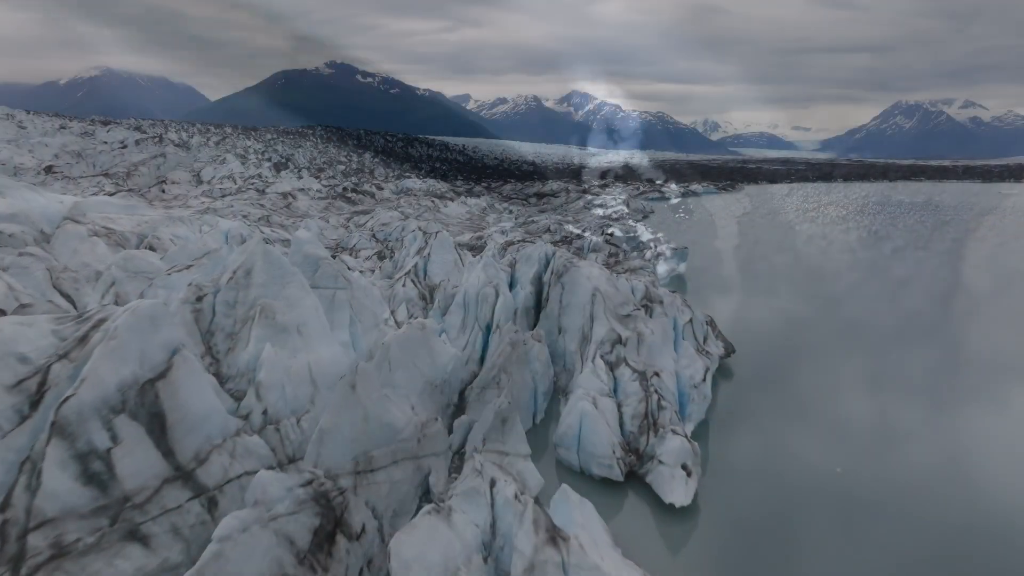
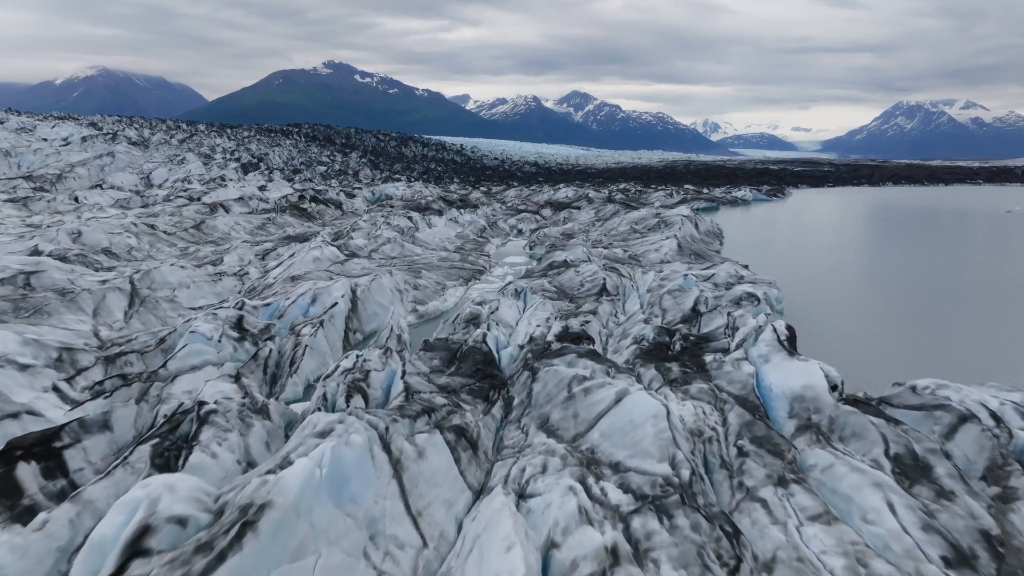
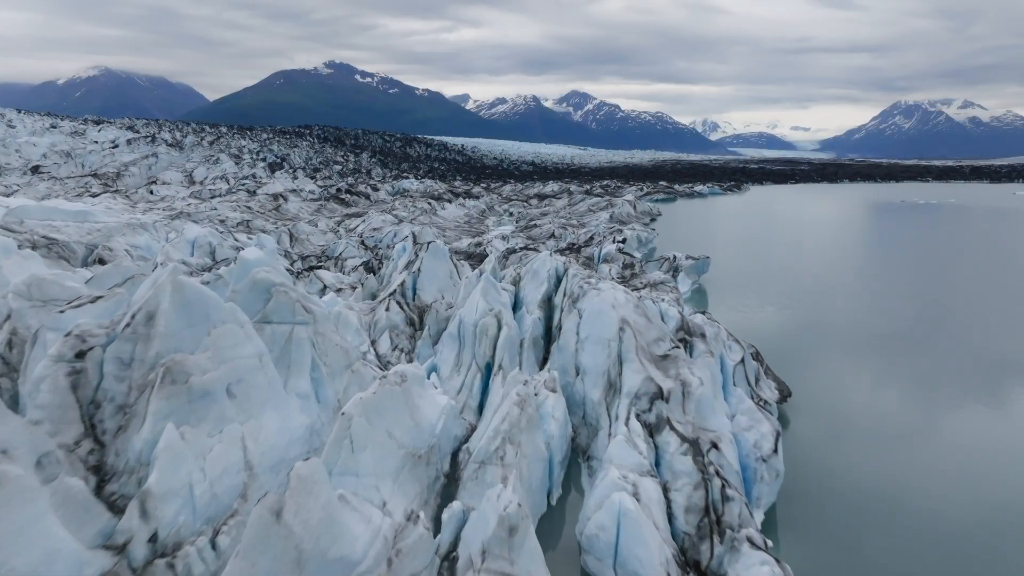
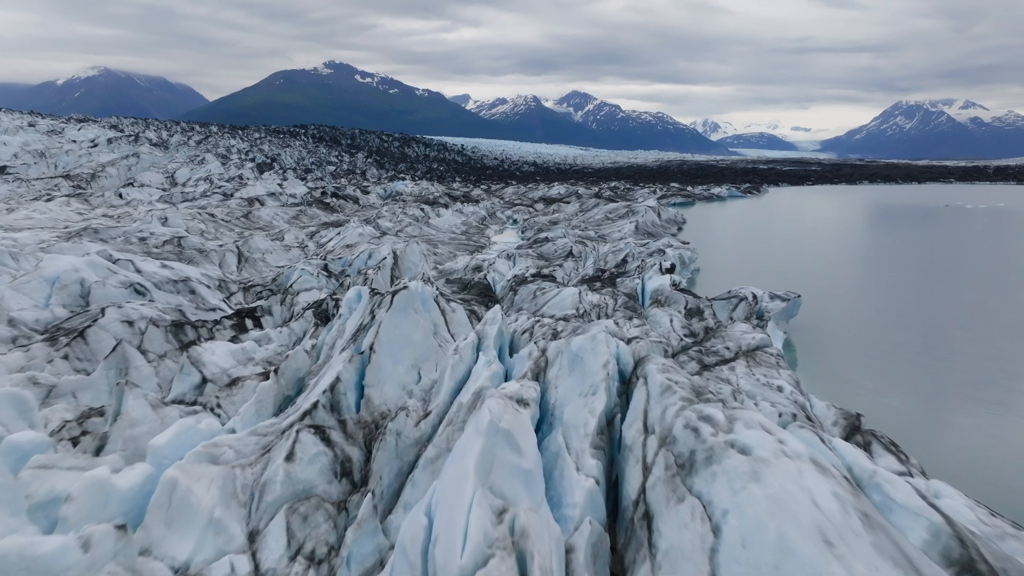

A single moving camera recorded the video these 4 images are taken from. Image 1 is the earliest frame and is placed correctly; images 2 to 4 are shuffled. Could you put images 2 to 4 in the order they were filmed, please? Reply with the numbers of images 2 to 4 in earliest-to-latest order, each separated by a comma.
3, 4, 2
